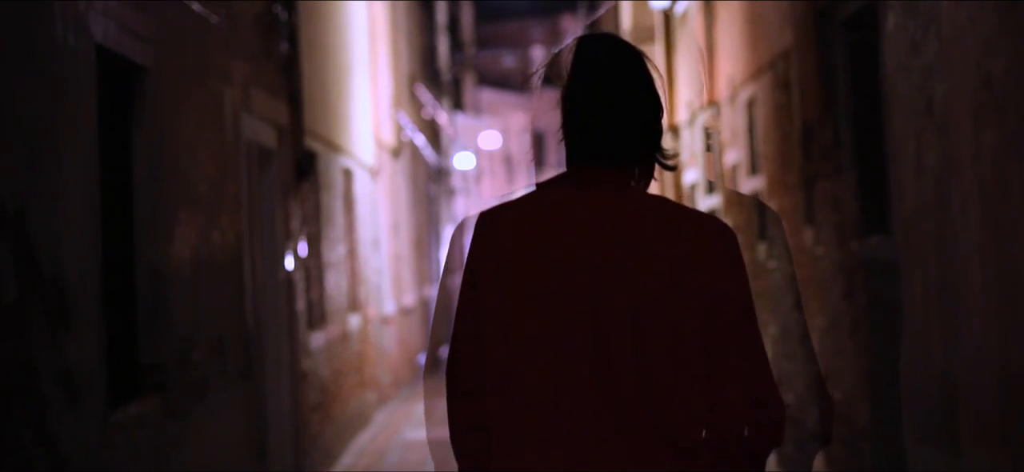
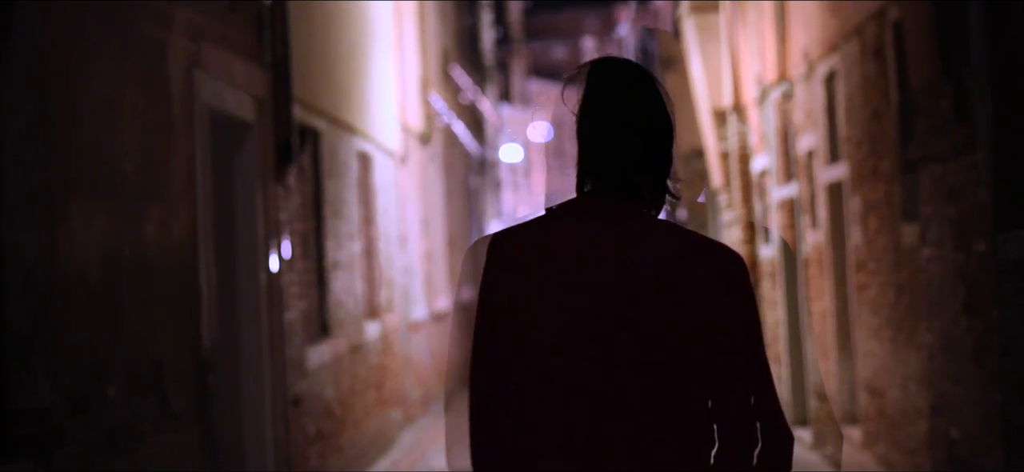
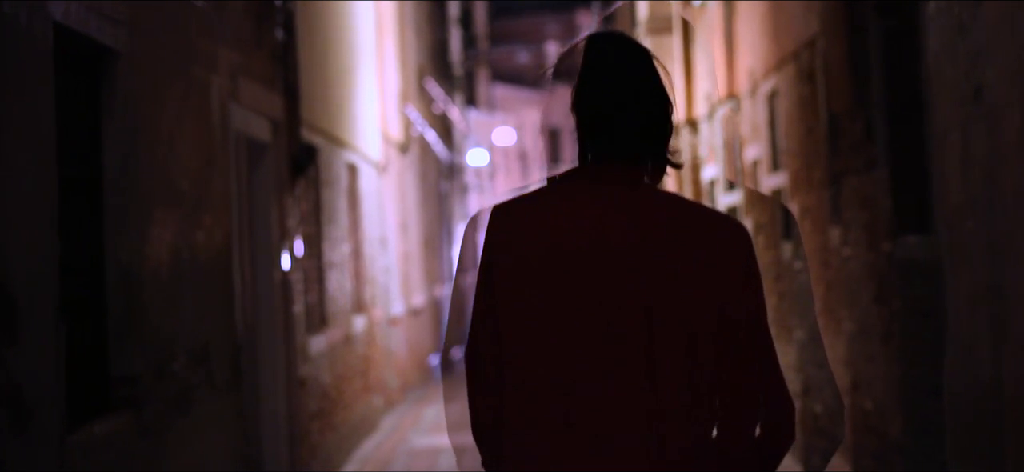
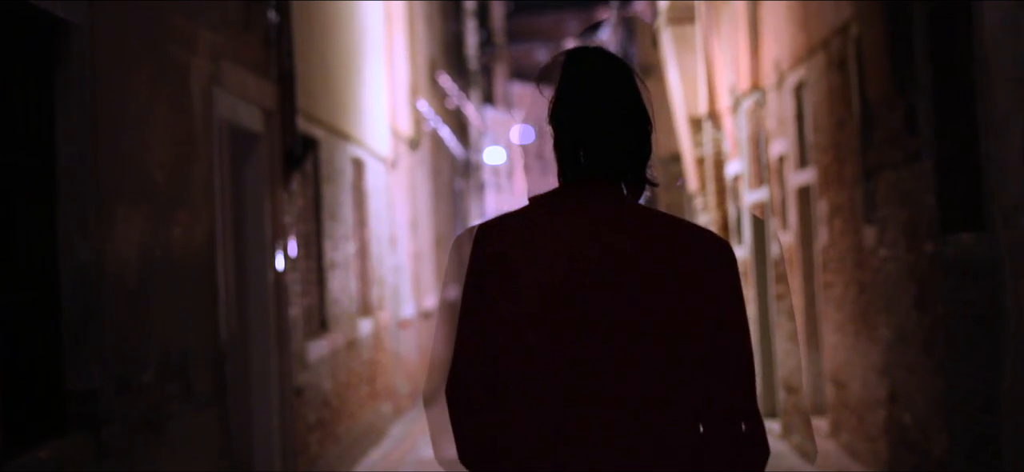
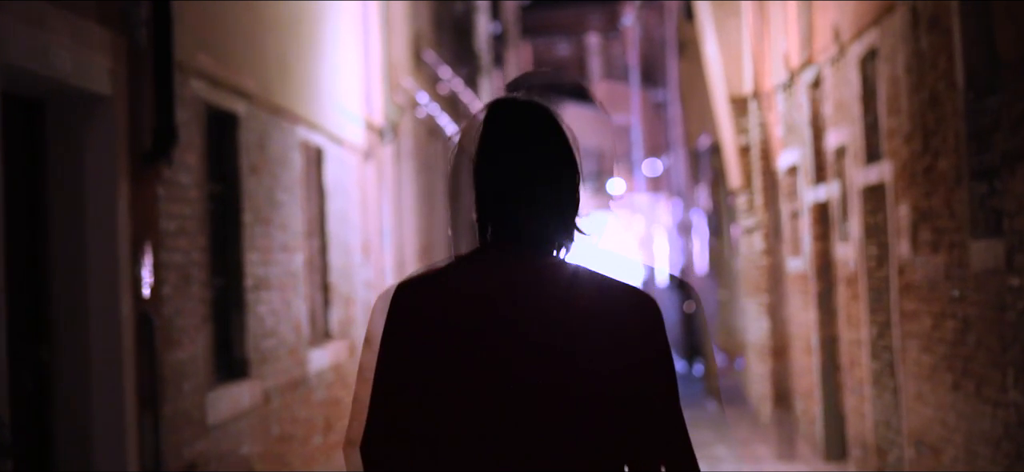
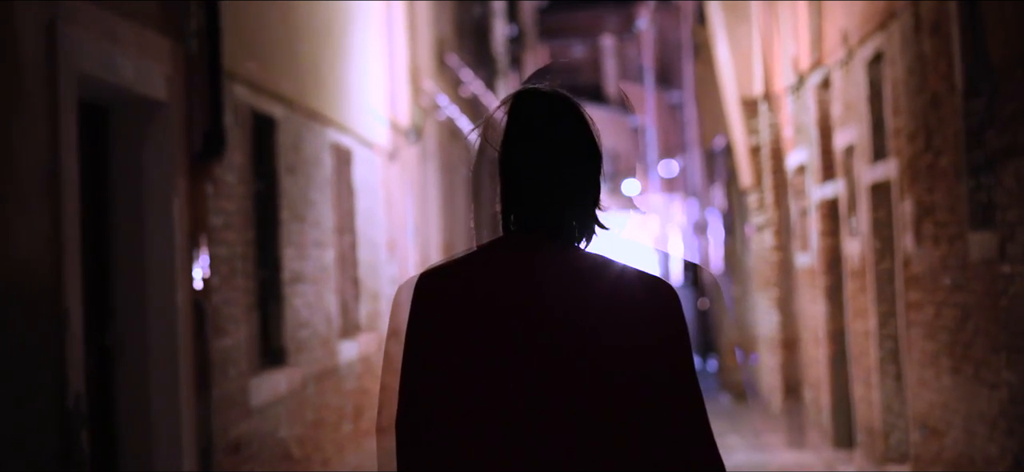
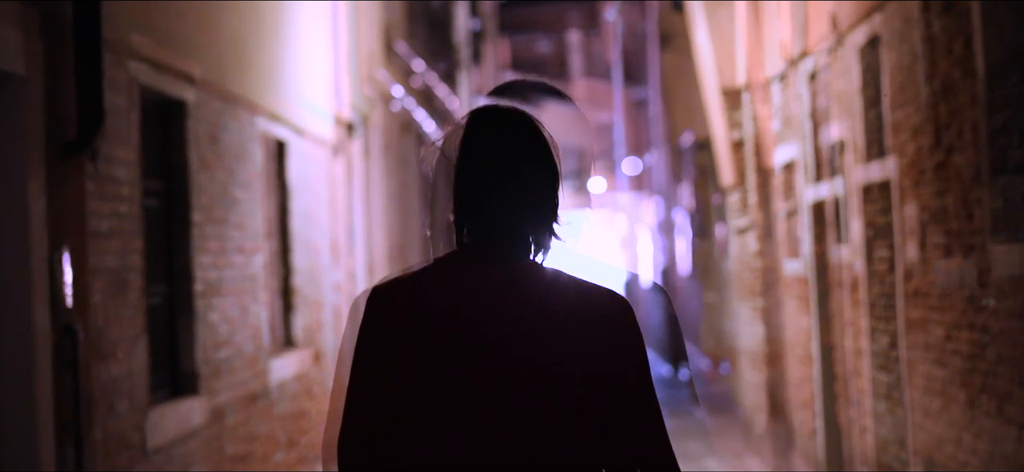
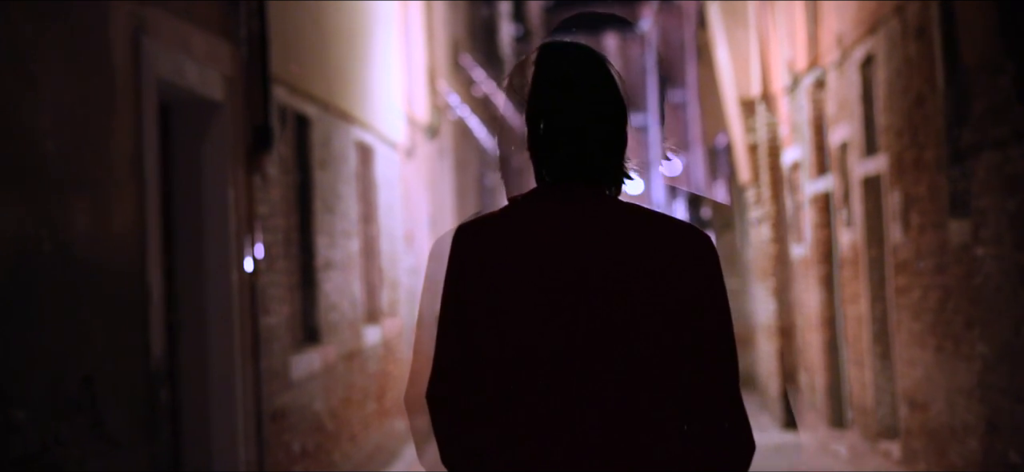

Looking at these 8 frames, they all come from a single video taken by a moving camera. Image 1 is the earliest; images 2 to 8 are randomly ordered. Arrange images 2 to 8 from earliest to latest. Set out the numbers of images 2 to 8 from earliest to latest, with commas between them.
3, 4, 2, 8, 6, 5, 7
